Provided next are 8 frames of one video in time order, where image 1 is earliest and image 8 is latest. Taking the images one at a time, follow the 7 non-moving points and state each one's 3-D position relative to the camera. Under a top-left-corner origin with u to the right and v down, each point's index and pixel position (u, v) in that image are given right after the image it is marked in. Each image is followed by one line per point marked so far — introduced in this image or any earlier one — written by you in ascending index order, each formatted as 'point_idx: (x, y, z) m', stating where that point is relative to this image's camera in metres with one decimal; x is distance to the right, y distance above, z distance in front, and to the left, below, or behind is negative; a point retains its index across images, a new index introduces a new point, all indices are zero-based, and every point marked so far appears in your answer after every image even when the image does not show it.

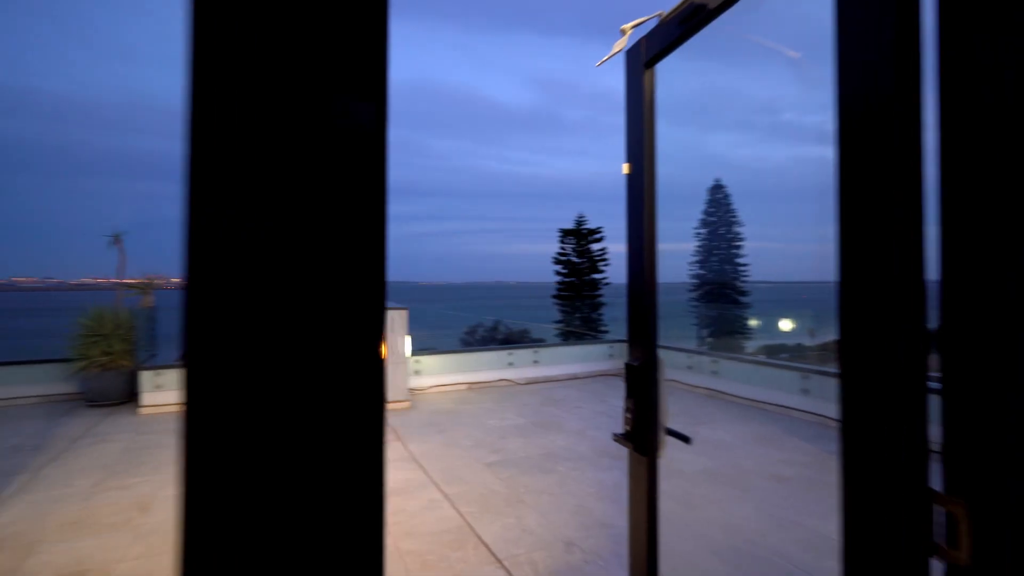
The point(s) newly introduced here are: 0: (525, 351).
0: (+0.2, -1.0, +8.2) m
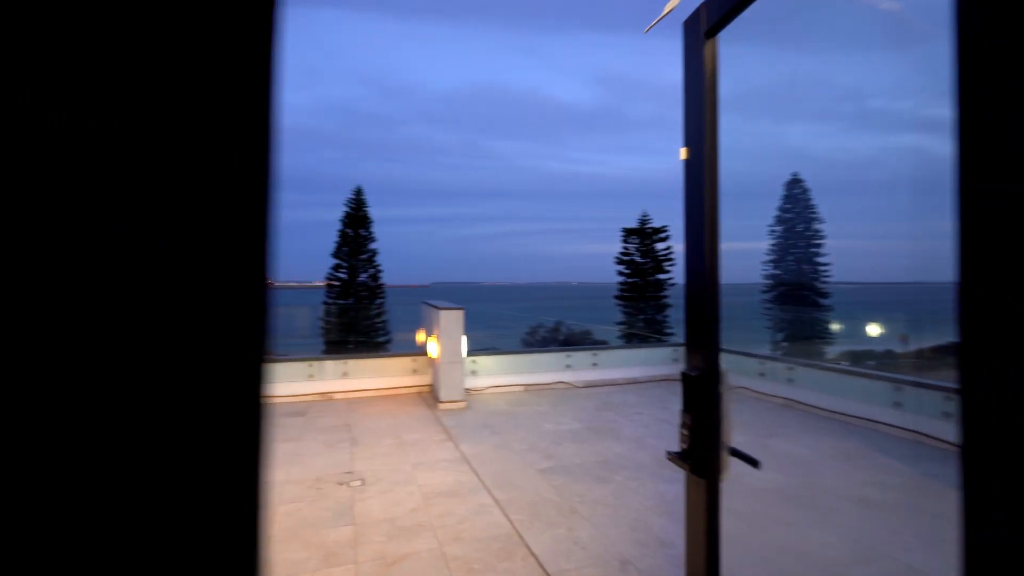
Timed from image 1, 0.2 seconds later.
0: (+1.2, -1.1, +8.0) m
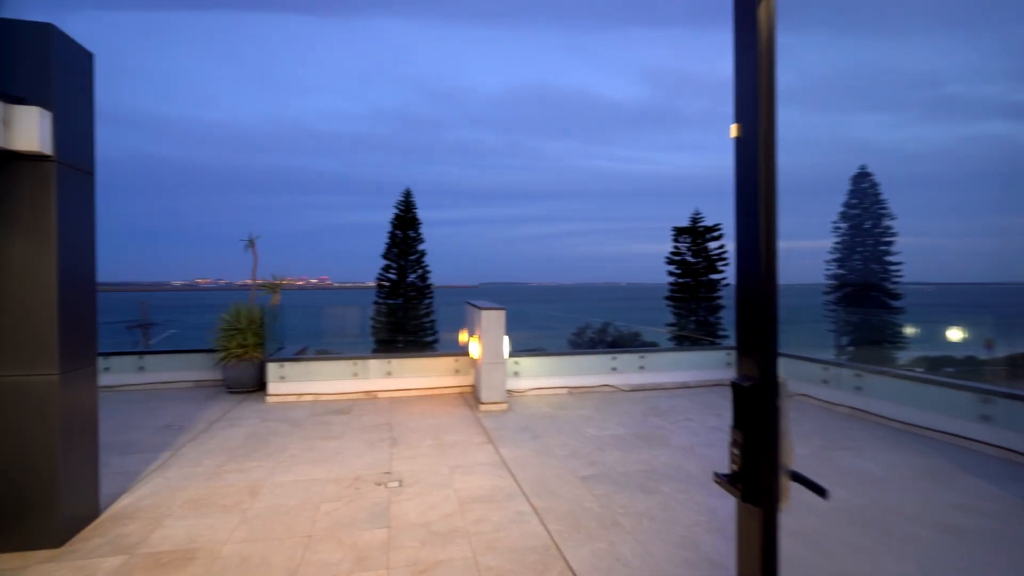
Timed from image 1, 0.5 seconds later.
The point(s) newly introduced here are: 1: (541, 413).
0: (+1.8, -1.1, +7.7) m
1: (+0.4, -1.6, +6.3) m
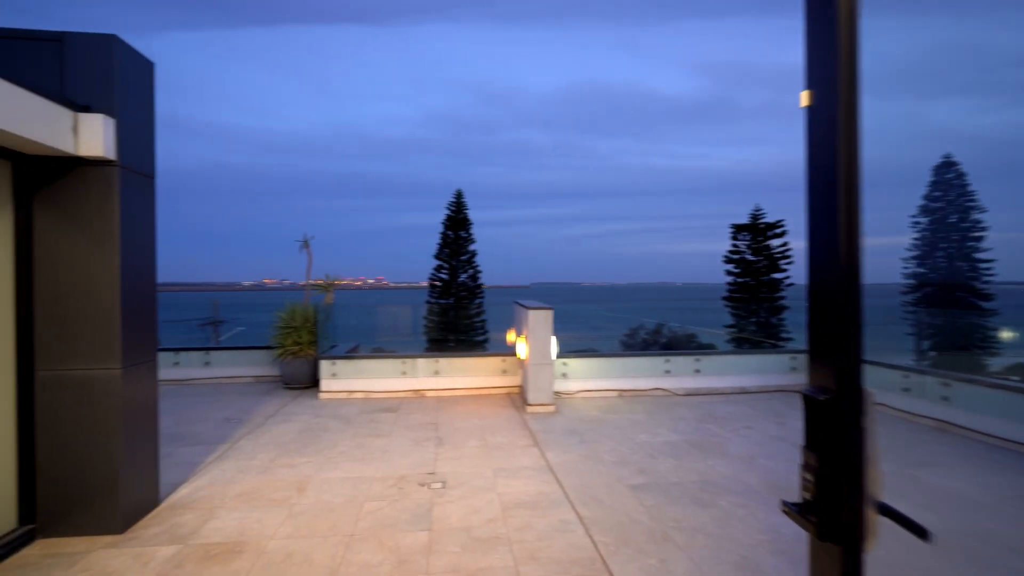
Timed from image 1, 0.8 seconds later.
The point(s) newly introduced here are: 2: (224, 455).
0: (+2.6, -1.0, +7.3) m
1: (+1.0, -1.6, +6.1) m
2: (-2.7, -1.6, +4.7) m
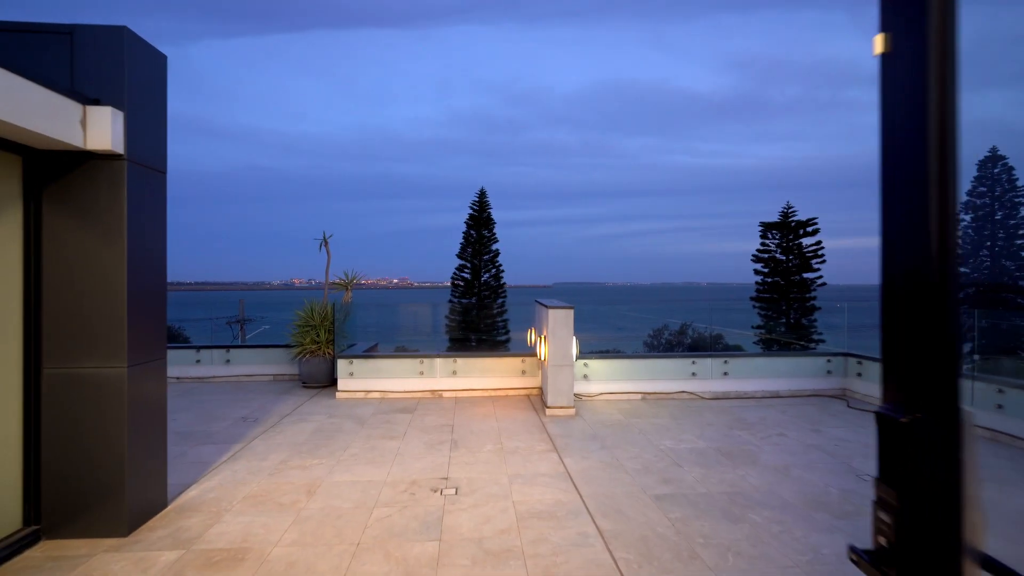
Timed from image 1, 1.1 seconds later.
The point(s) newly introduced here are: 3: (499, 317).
0: (+2.8, -1.0, +7.0) m
1: (+1.2, -1.6, +5.8) m
2: (-2.6, -1.6, +4.6) m
3: (-0.3, -0.4, +7.4) m
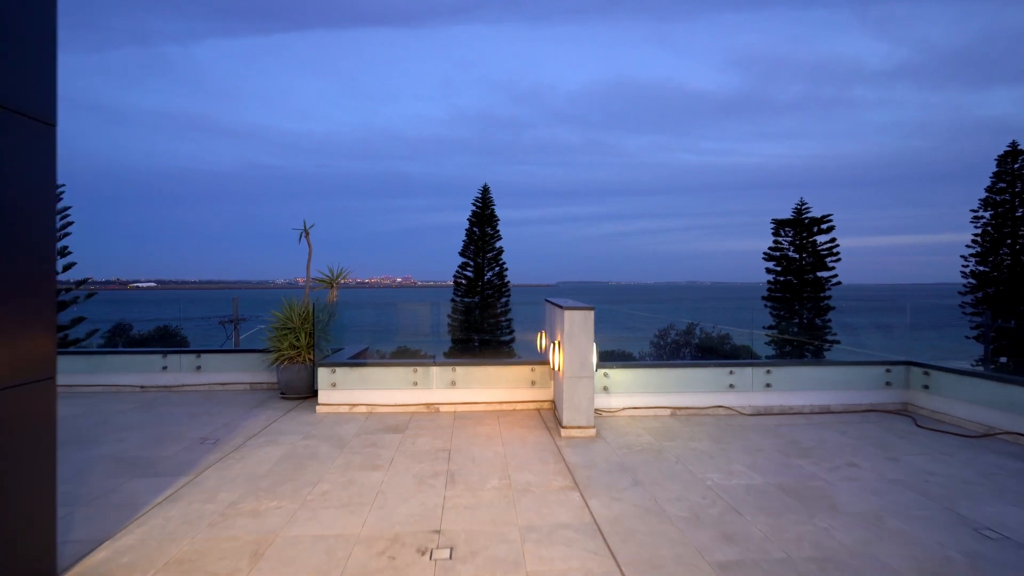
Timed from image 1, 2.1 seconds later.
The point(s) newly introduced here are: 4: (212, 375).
0: (+2.9, -1.0, +6.0) m
1: (+1.3, -1.5, +4.9) m
2: (-2.5, -1.5, +3.7) m
3: (-0.2, -0.4, +6.5) m
4: (-4.4, -1.3, +7.2) m
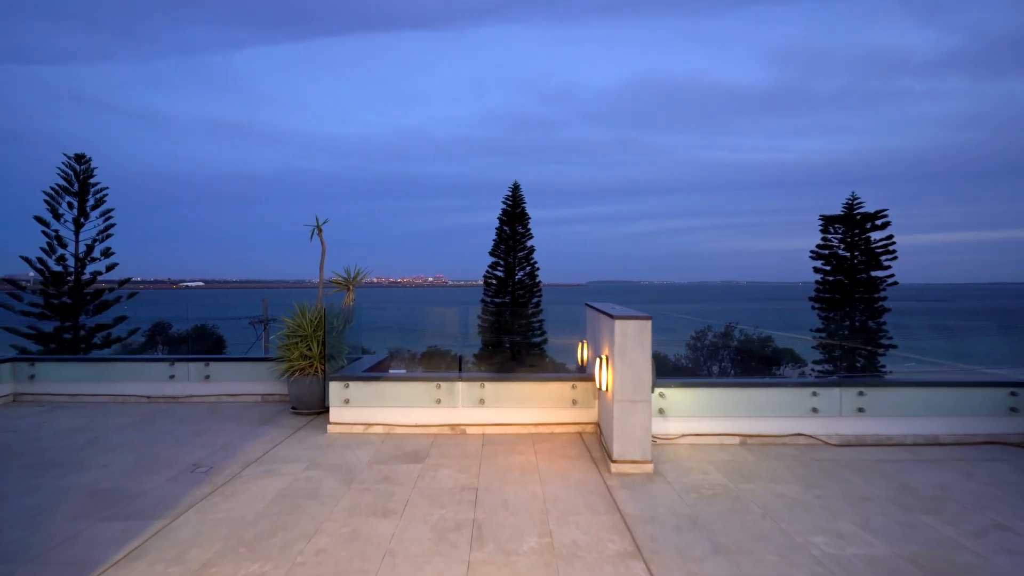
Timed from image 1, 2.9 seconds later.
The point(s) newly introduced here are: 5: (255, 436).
0: (+3.3, -1.0, +5.0) m
1: (+1.6, -1.6, +3.9) m
2: (-2.2, -1.6, +3.0) m
3: (+0.3, -0.4, +5.6) m
4: (-3.9, -1.3, +6.6) m
5: (-2.7, -1.6, +5.2) m
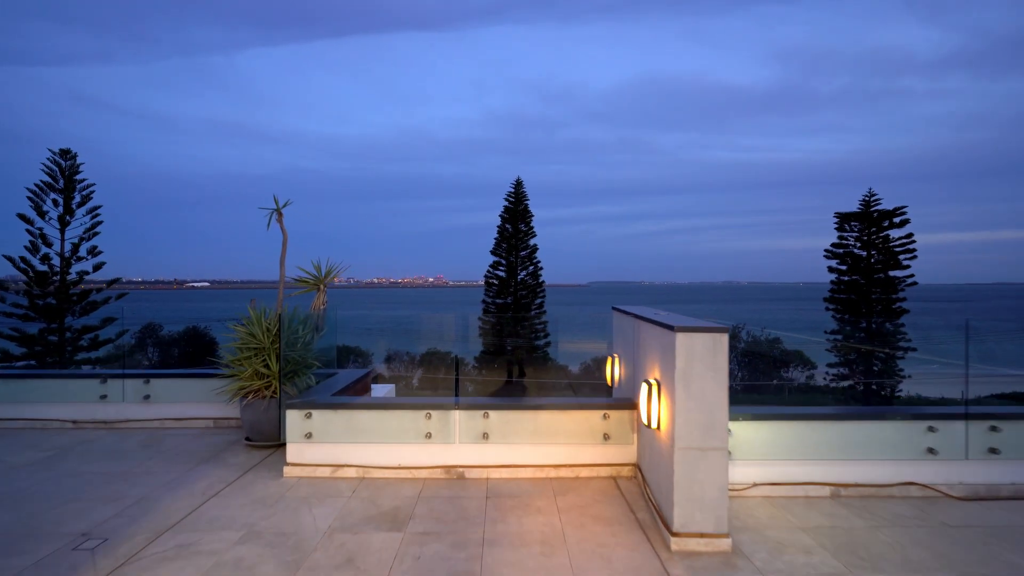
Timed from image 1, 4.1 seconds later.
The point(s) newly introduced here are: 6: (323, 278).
0: (+3.4, -1.0, +3.8) m
1: (+1.7, -1.6, +2.7) m
2: (-2.1, -1.6, +1.8) m
3: (+0.4, -0.4, +4.4) m
4: (-3.8, -1.3, +5.4) m
5: (-2.6, -1.6, +4.0) m
6: (-2.0, +0.1, +5.5) m
